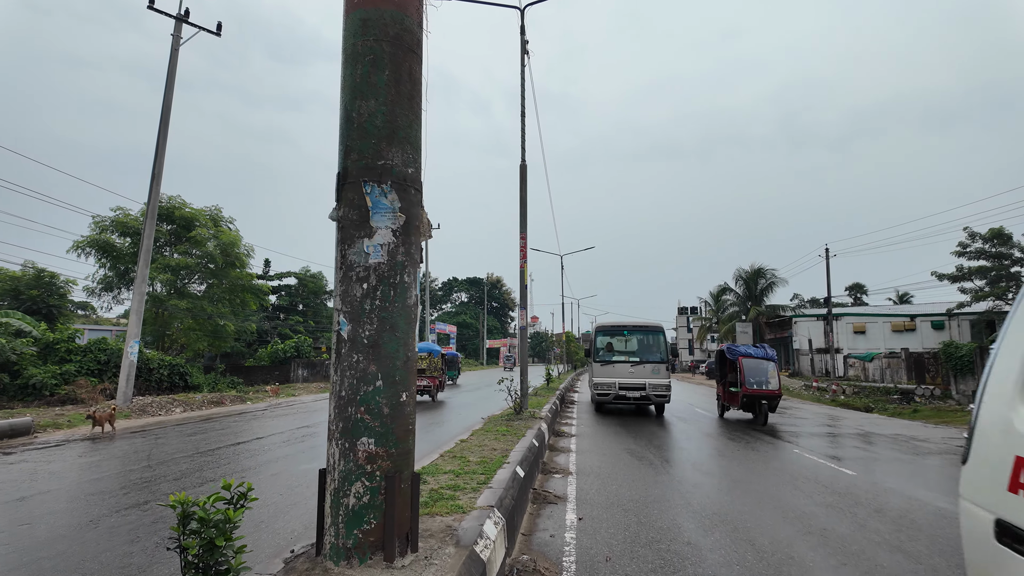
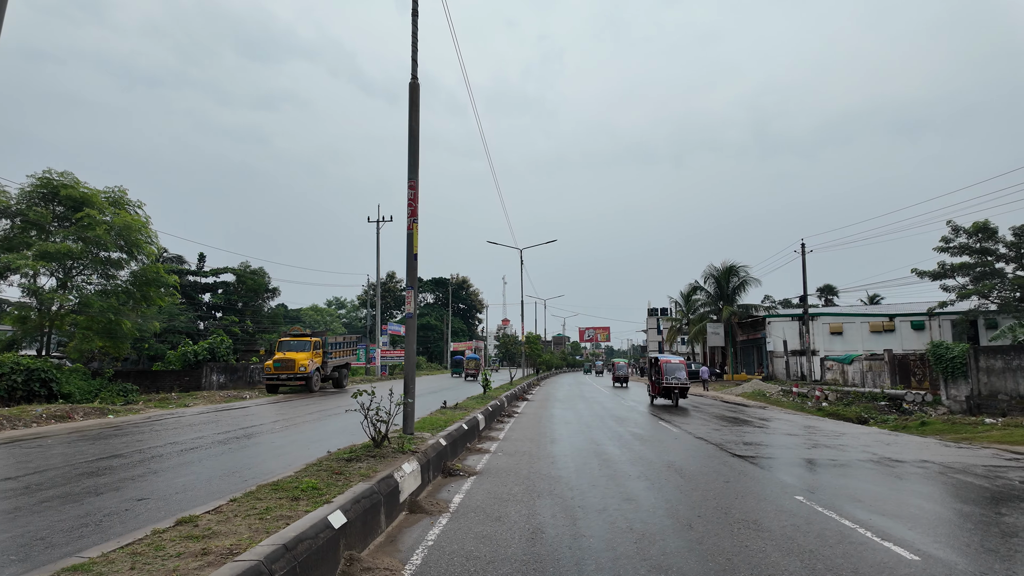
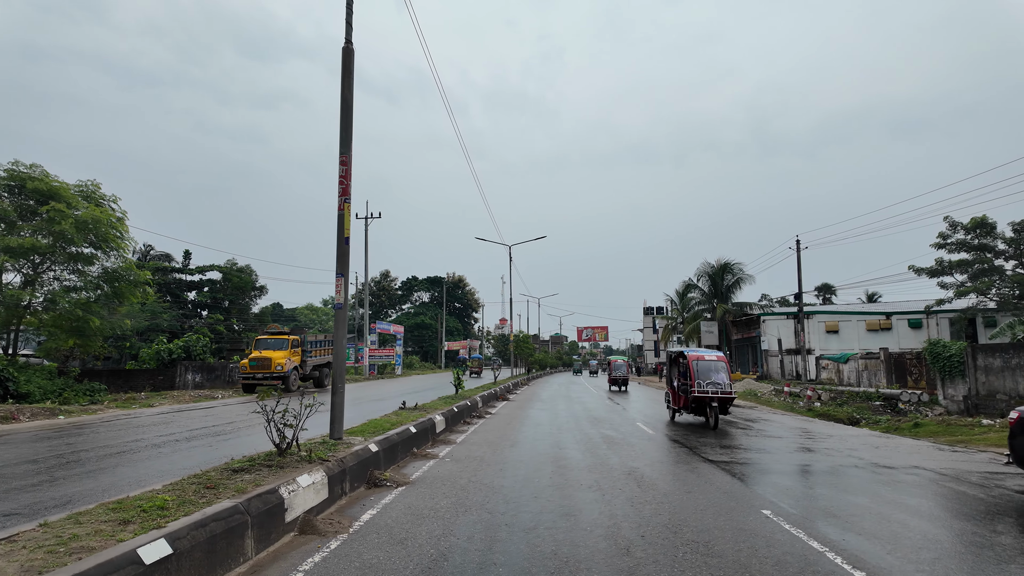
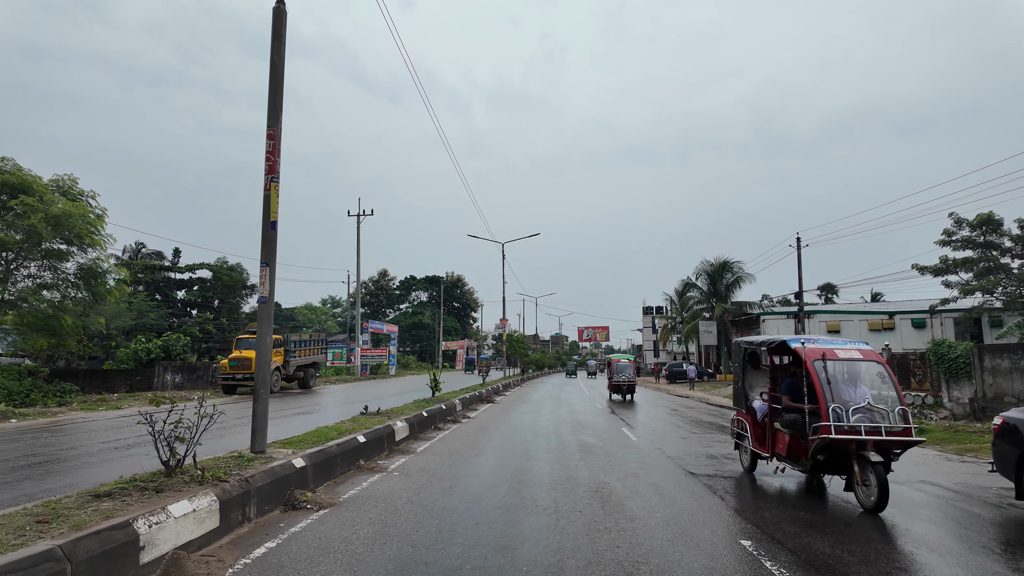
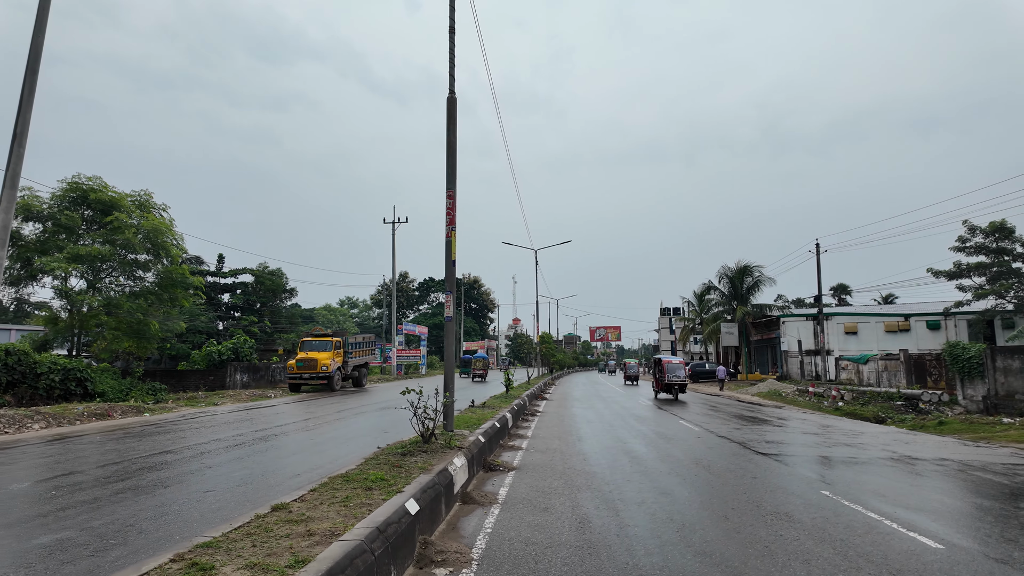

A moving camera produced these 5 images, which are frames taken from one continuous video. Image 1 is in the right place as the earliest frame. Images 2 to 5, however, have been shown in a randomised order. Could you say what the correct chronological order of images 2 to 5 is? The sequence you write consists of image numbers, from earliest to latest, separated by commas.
5, 2, 3, 4
